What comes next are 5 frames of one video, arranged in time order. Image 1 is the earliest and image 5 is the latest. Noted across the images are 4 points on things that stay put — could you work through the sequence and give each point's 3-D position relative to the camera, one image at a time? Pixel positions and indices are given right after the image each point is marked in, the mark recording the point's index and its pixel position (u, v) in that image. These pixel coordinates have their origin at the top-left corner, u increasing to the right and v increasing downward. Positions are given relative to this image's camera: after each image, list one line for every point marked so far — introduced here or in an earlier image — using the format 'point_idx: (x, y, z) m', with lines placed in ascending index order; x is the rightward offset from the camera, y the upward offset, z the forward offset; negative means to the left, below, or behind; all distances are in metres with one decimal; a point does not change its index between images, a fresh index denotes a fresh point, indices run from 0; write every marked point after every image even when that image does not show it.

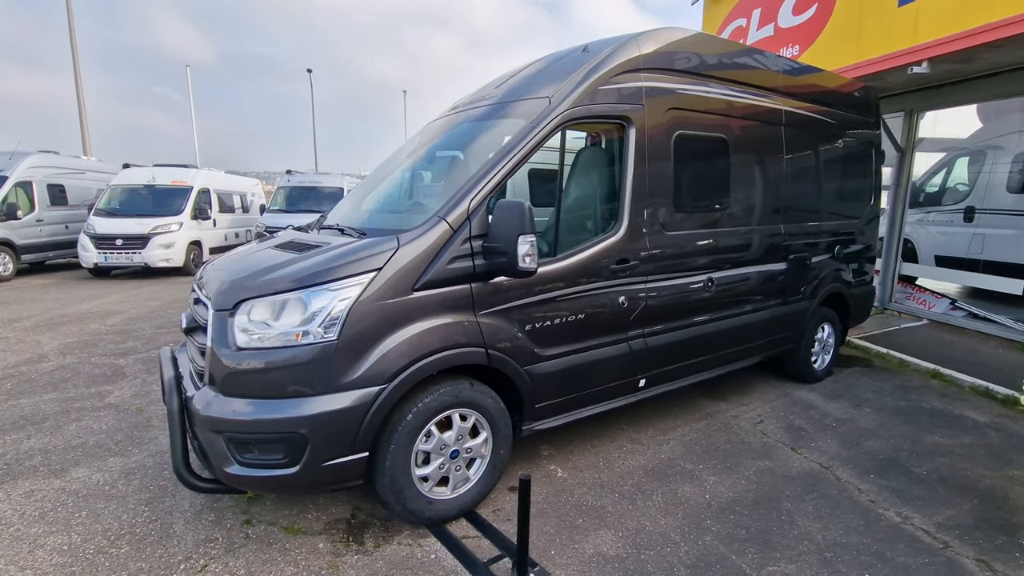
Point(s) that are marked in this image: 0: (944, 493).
0: (+2.7, -1.3, +3.2) m
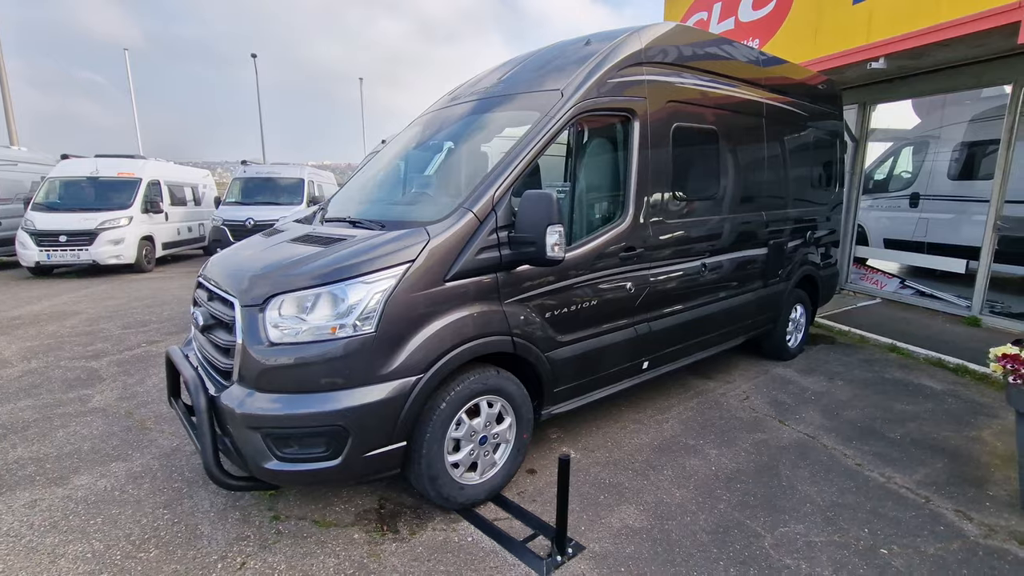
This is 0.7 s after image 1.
0: (+2.8, -1.1, +3.5) m
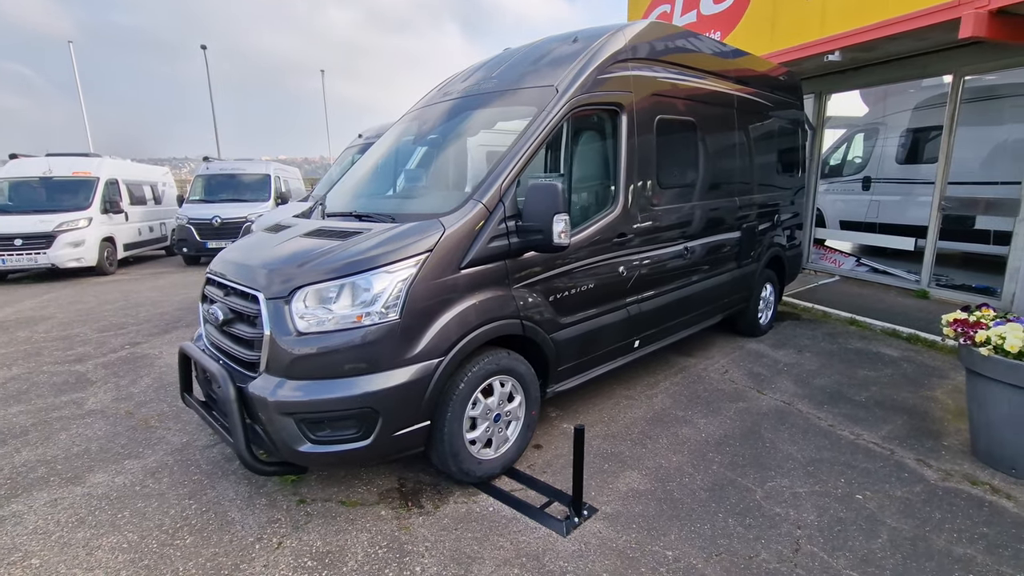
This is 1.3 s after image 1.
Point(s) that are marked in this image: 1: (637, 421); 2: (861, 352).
0: (+2.8, -0.9, +3.9) m
1: (+0.9, -1.0, +3.8) m
2: (+3.6, -0.7, +5.3) m
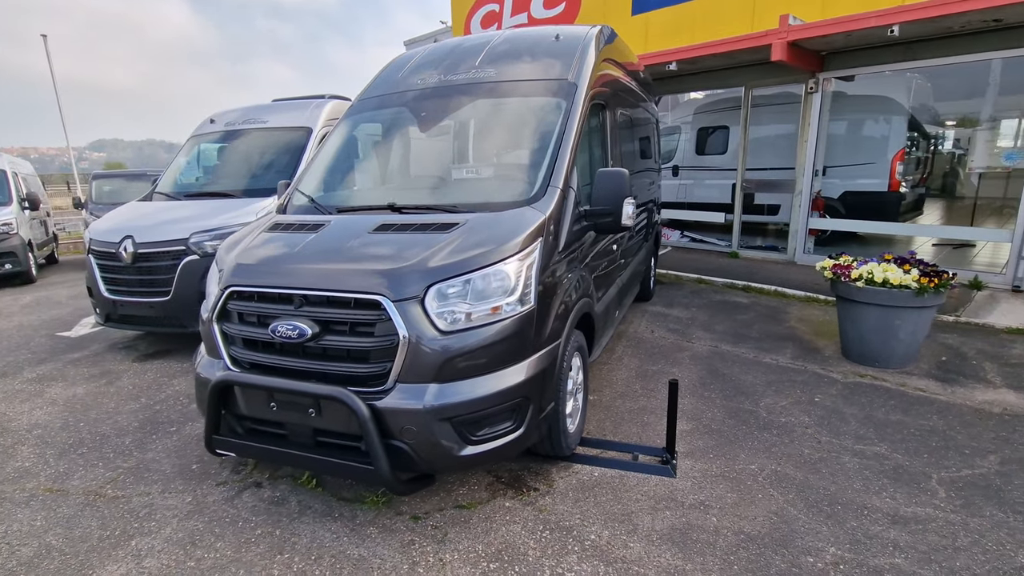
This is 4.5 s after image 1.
0: (+2.6, -0.5, +5.2) m
1: (+1.0, -0.8, +4.3) m
2: (+2.8, -0.2, +6.7) m
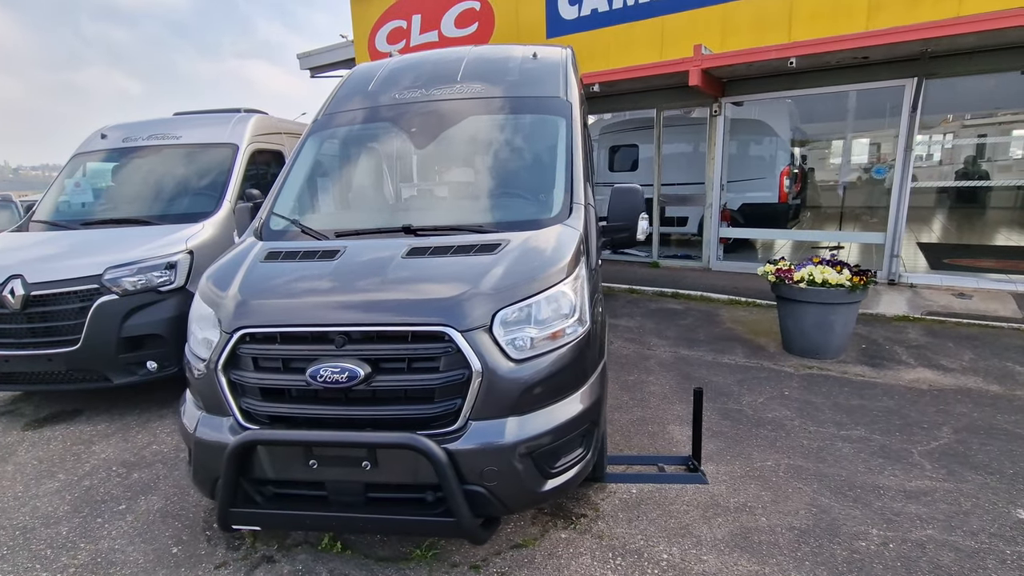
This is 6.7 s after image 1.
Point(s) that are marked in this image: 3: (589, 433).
0: (+2.3, -0.6, +5.6) m
1: (+0.9, -0.9, +4.3) m
2: (+2.1, -0.3, +7.1) m
3: (+0.3, -0.7, +2.4) m
